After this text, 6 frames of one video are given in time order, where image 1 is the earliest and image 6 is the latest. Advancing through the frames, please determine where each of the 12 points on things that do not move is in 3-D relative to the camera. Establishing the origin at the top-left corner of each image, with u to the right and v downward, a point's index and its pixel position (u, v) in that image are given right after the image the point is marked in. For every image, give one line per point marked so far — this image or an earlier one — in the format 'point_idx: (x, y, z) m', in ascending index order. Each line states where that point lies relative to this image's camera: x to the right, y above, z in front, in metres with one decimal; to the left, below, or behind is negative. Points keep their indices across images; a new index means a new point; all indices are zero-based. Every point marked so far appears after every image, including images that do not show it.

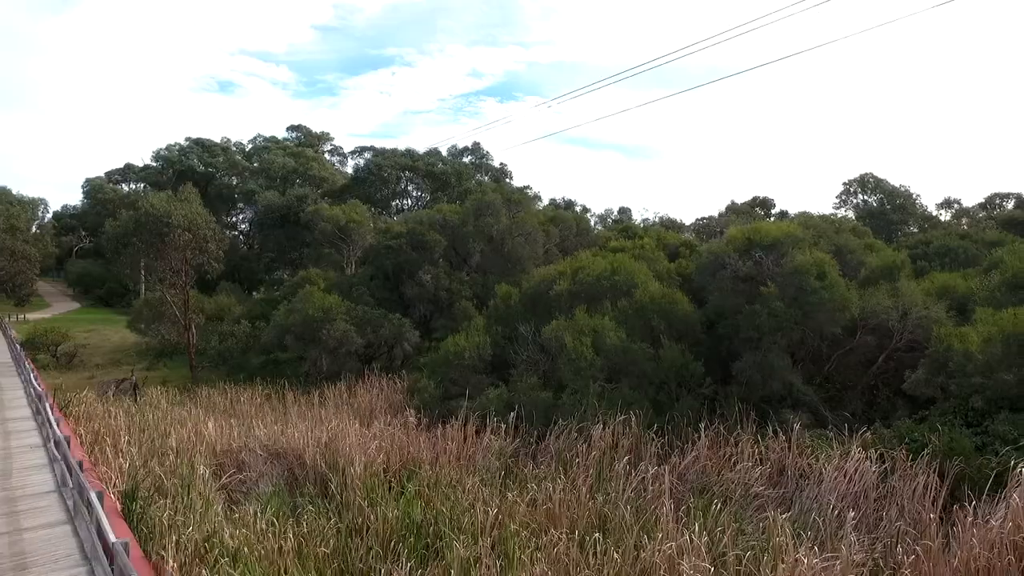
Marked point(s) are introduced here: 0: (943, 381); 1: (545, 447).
0: (+5.1, -1.1, +7.4) m
1: (+0.4, -2.0, +7.9) m
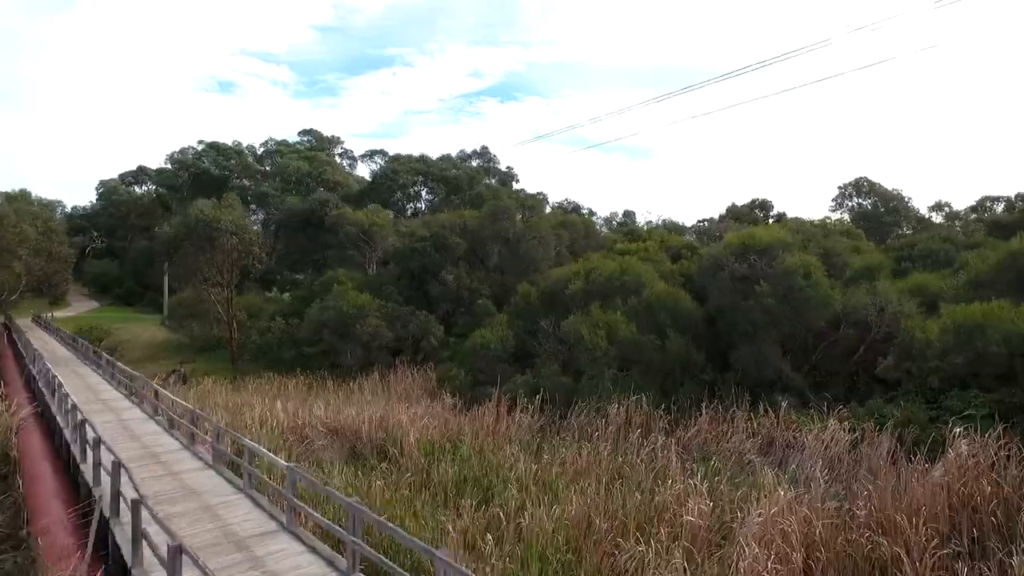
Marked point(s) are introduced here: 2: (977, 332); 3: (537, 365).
0: (+5.5, -1.1, +8.7) m
1: (+0.8, -2.0, +9.2) m
2: (+5.8, -0.5, +7.8) m
3: (+0.5, -1.4, +11.6) m
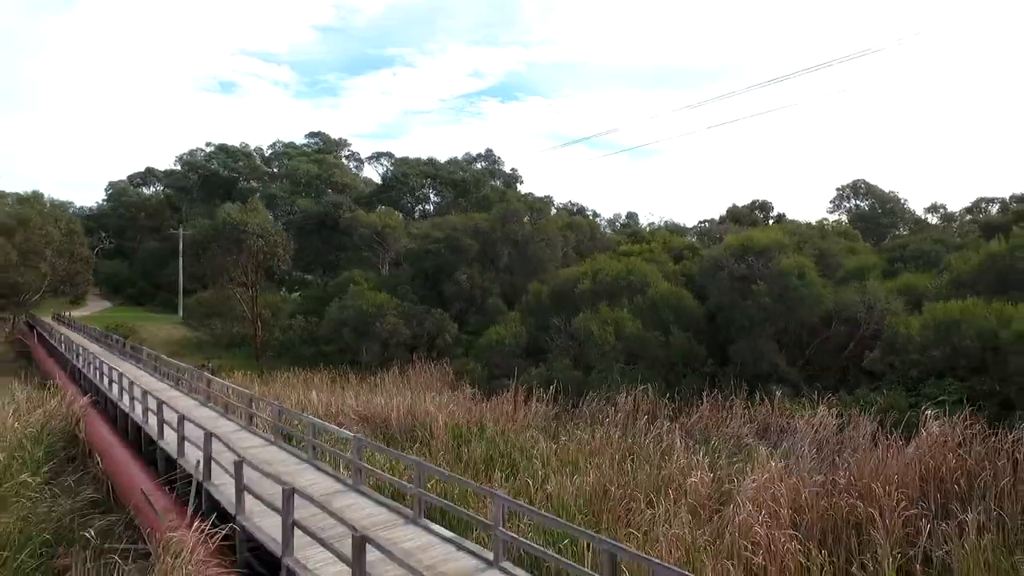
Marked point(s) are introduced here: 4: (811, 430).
0: (+5.8, -1.1, +9.5) m
1: (+1.1, -2.0, +10.1) m
2: (+6.1, -0.5, +8.6) m
3: (+0.8, -1.4, +12.4) m
4: (+3.9, -1.8, +8.0) m
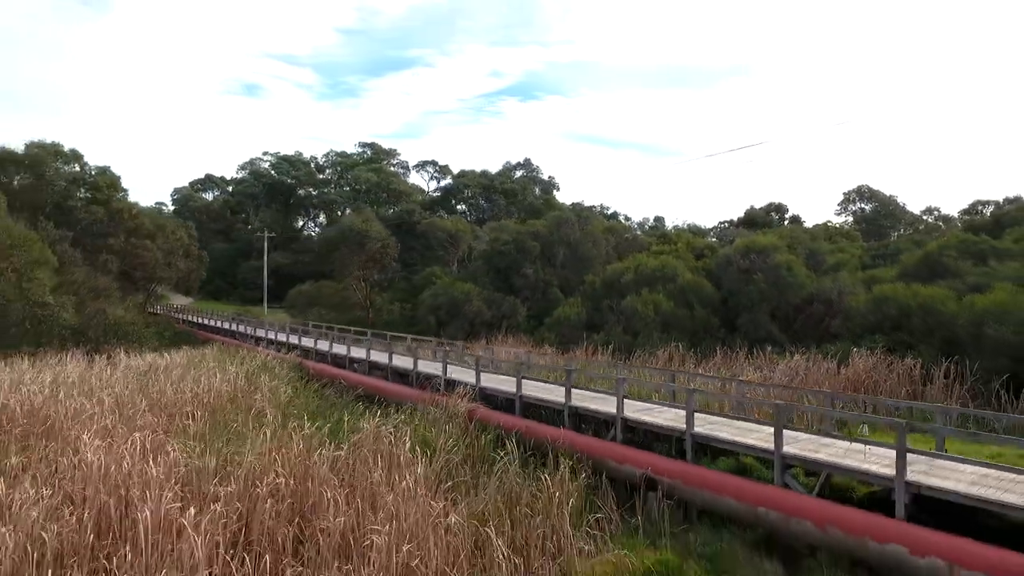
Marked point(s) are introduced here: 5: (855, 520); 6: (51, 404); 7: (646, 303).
0: (+7.5, -0.8, +13.9) m
1: (+2.8, -1.7, +14.7) m
2: (+7.8, -0.3, +13.1) m
3: (+2.5, -1.1, +17.0) m
4: (+5.5, -1.6, +12.5) m
5: (+2.7, -1.8, +4.8) m
6: (-6.0, -1.5, +8.1) m
7: (+3.6, -0.4, +16.6) m
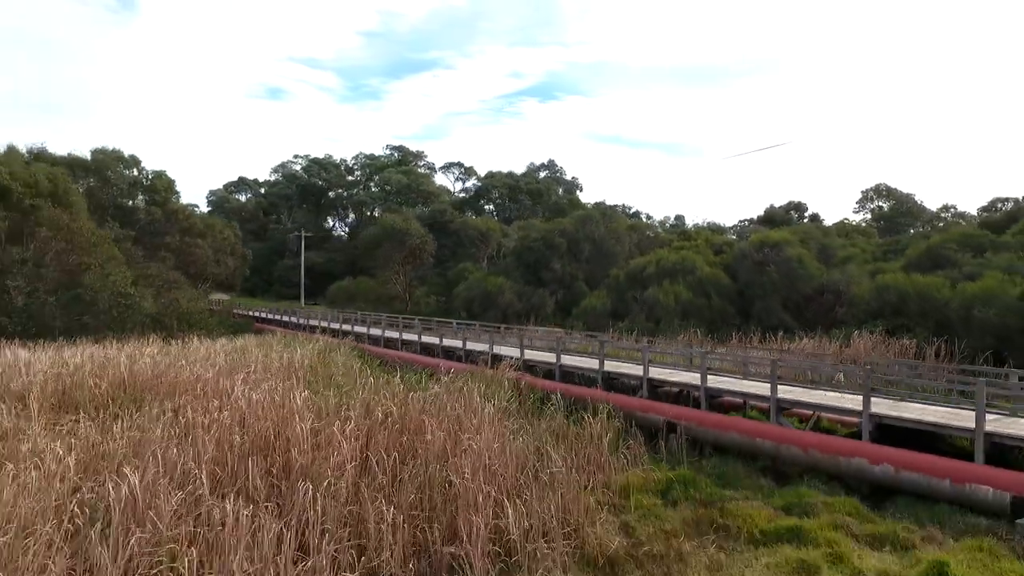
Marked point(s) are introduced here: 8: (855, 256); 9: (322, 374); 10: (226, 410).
0: (+8.3, -0.5, +15.2) m
1: (+3.7, -1.5, +16.1) m
2: (+8.6, 0.0, +14.3) m
3: (+3.5, -0.9, +18.4) m
4: (+6.3, -1.3, +13.9) m
5: (+3.2, -1.6, +6.3) m
6: (-5.3, -1.3, +9.8) m
7: (+4.5, -0.1, +18.0) m
8: (+10.4, +1.0, +19.0) m
9: (-2.9, -1.3, +9.4) m
10: (-3.1, -1.3, +6.8) m
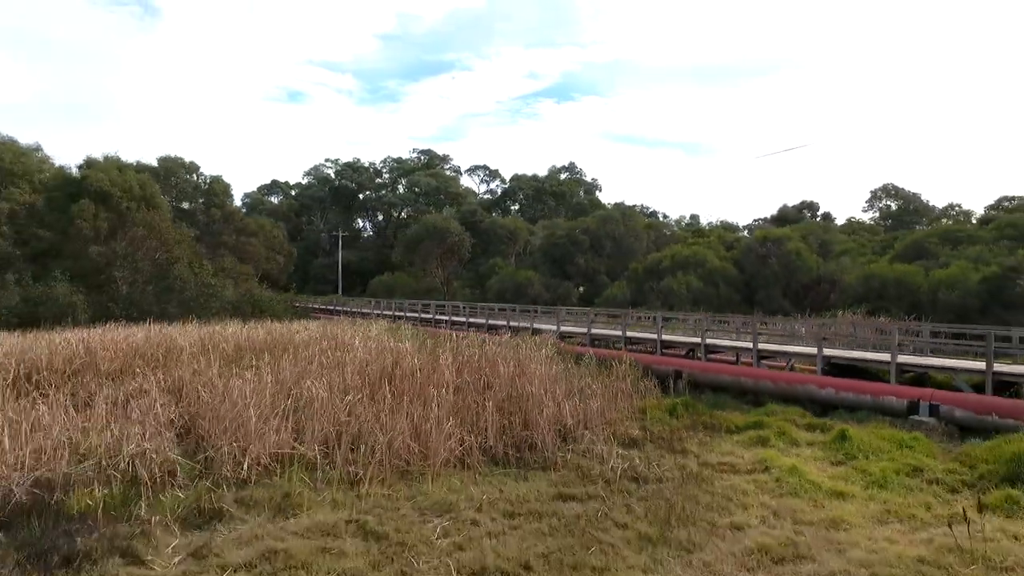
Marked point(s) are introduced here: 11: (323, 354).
0: (+9.2, -0.2, +17.4) m
1: (+4.6, -1.2, +18.4) m
2: (+9.5, +0.3, +16.5) m
3: (+4.5, -0.6, +20.8) m
4: (+7.2, -1.0, +16.1) m
5: (+3.9, -1.2, +8.6) m
6: (-4.5, -1.0, +12.4) m
7: (+5.5, +0.2, +20.3) m
8: (+11.5, +1.3, +21.2) m
9: (-2.1, -1.0, +11.9) m
10: (-2.4, -1.0, +9.3) m
11: (-2.9, -1.0, +9.7) m
